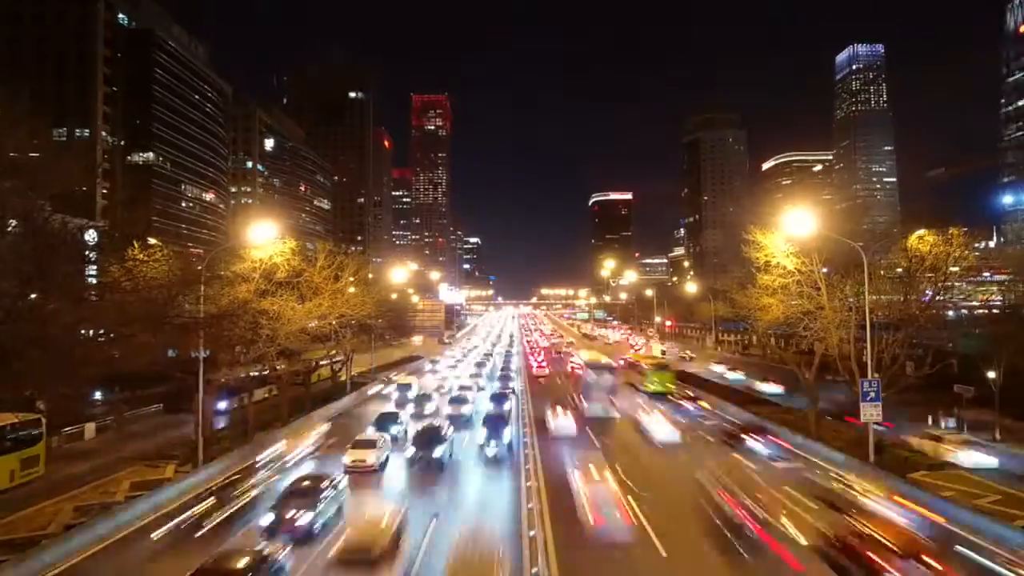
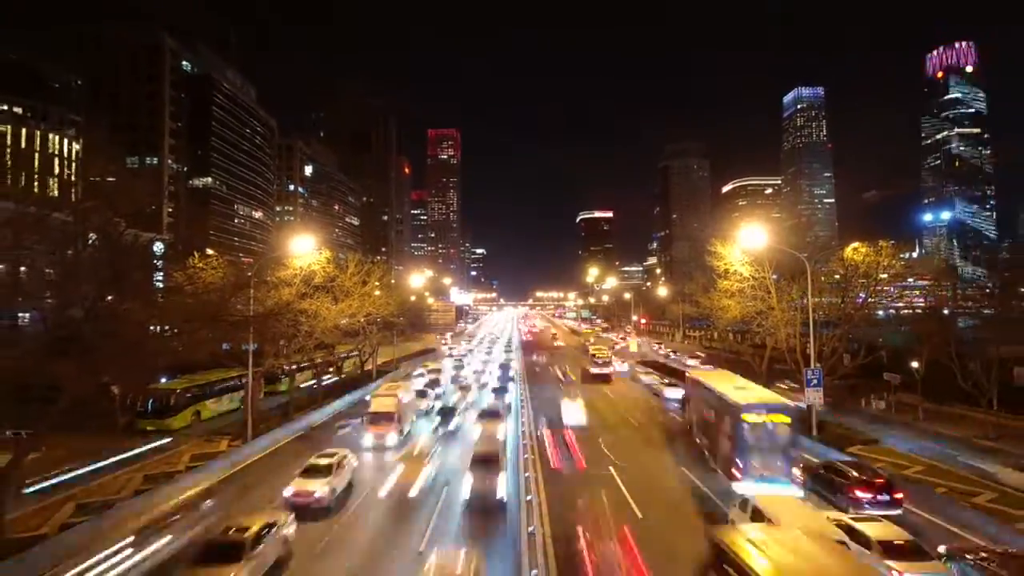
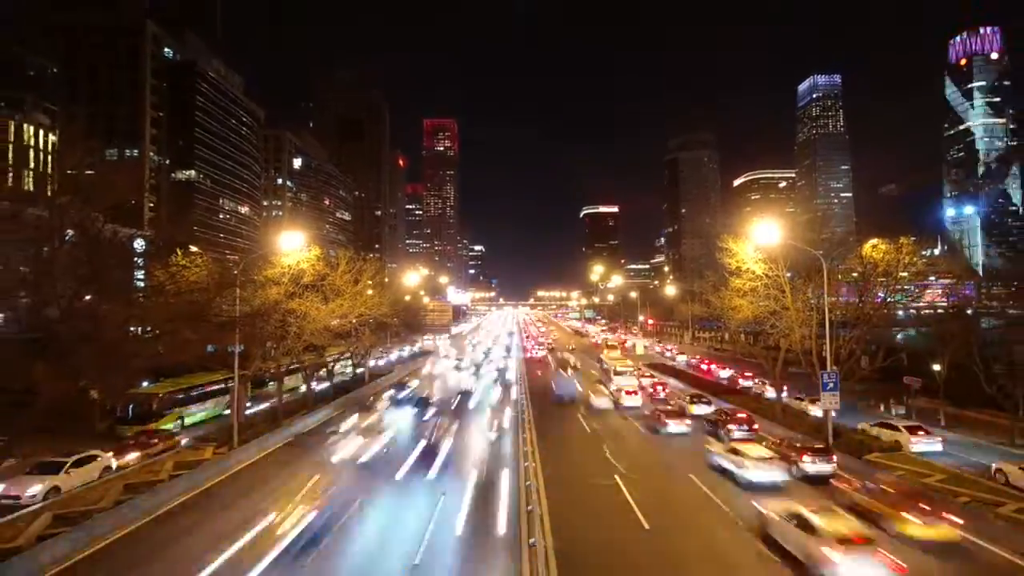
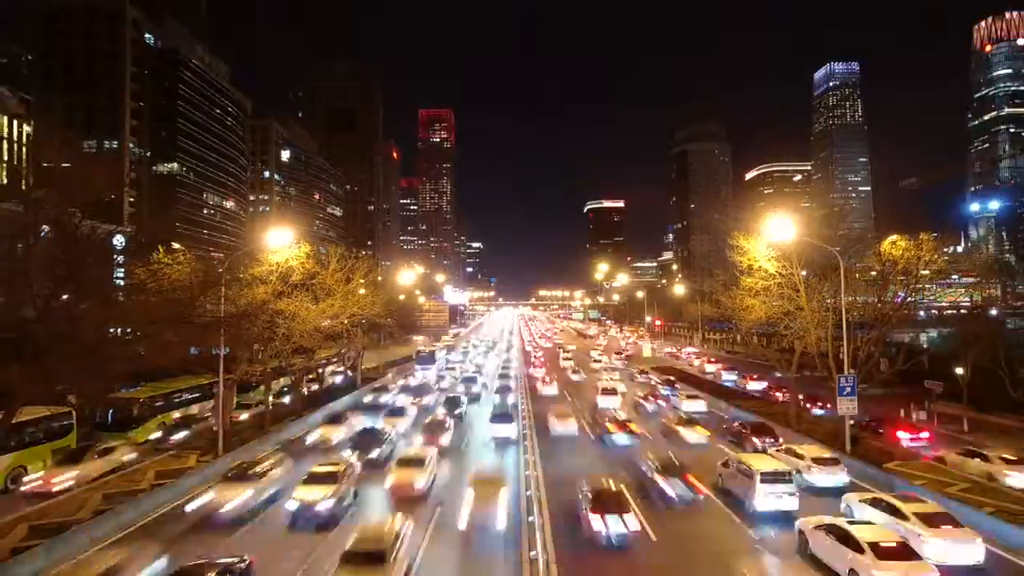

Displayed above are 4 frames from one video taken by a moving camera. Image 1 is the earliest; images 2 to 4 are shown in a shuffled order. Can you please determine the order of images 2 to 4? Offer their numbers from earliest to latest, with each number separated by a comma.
4, 3, 2
